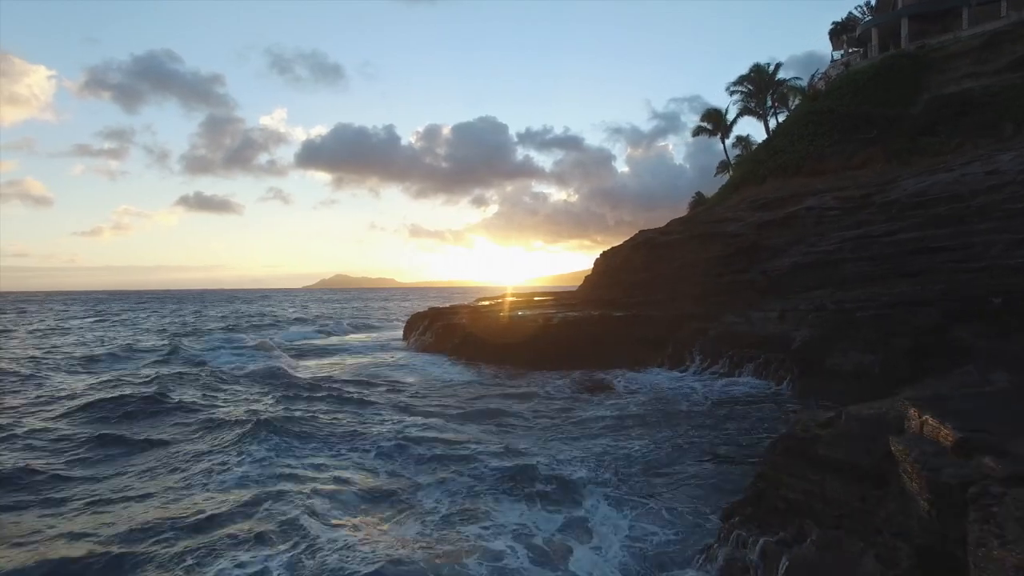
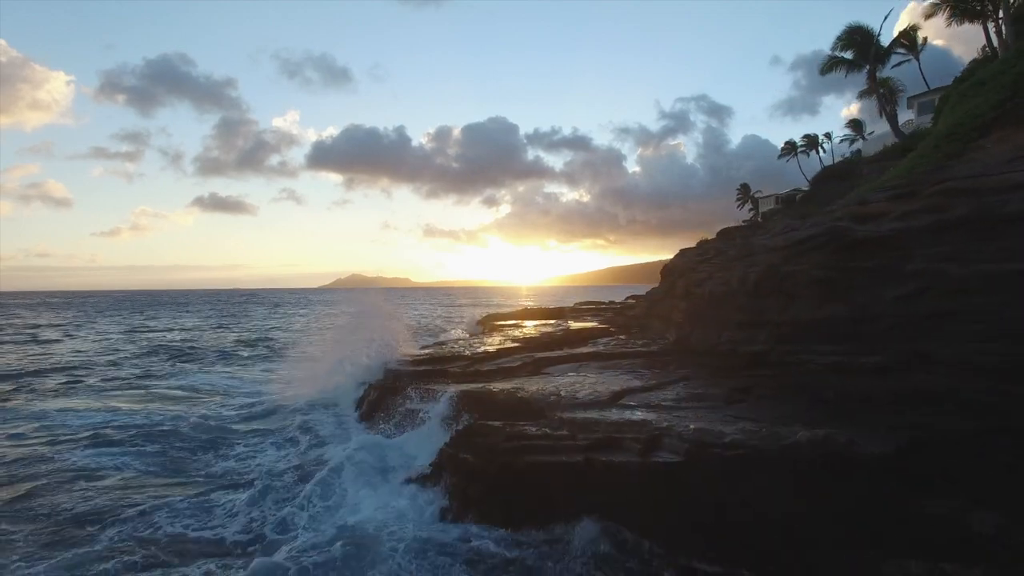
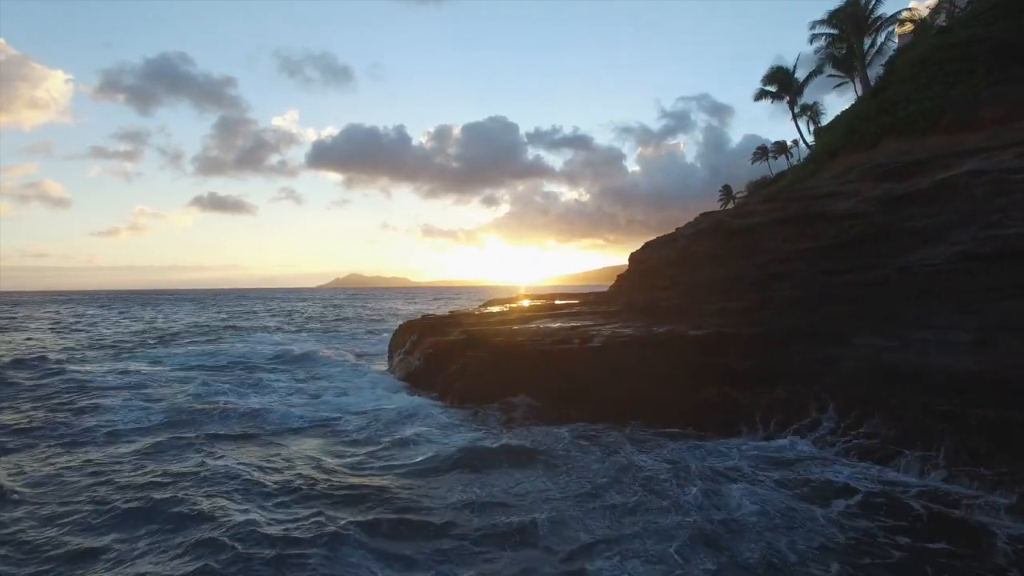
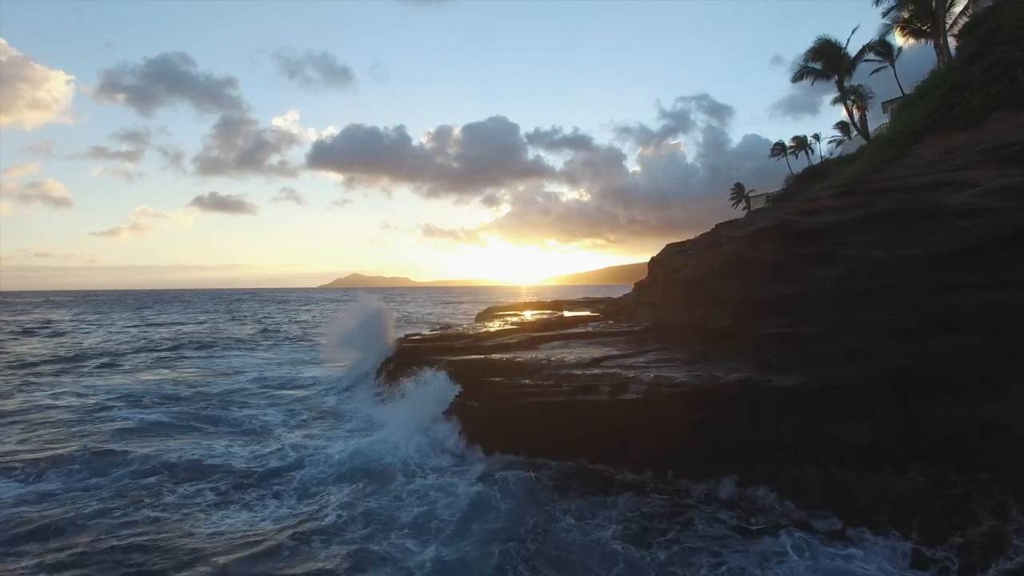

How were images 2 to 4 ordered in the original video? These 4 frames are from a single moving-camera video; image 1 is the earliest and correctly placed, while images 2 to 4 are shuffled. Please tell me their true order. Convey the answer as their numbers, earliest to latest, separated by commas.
3, 4, 2
